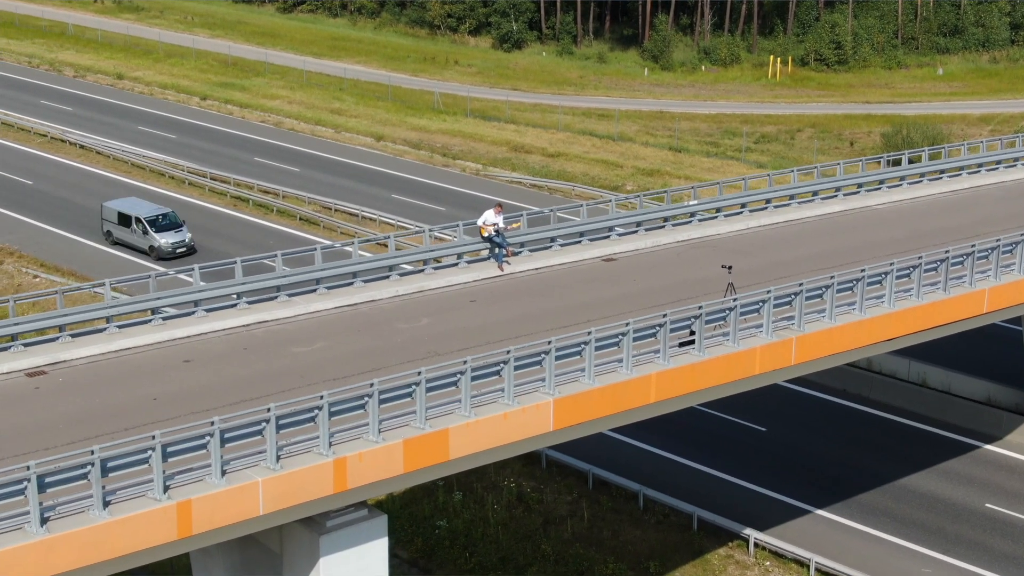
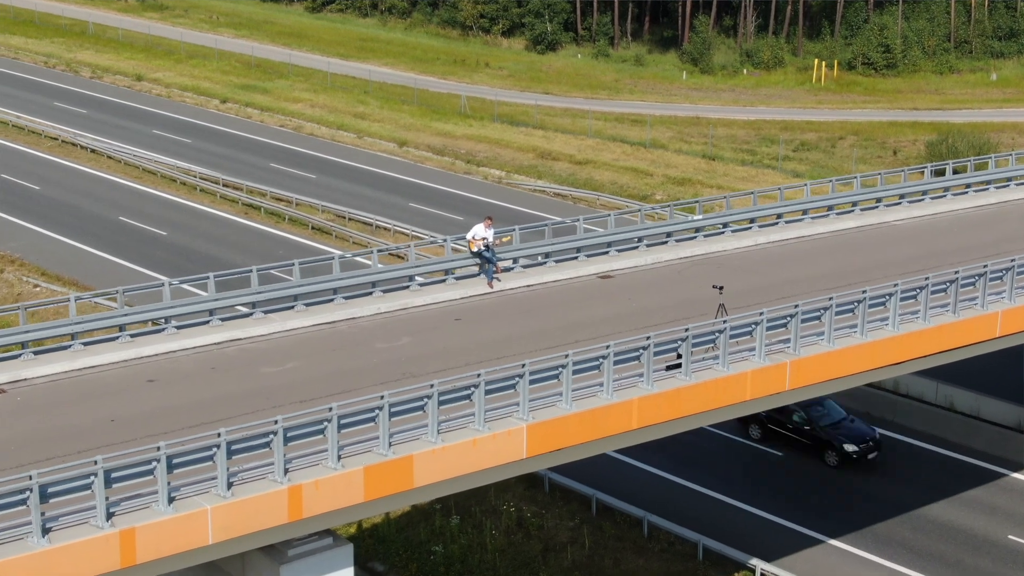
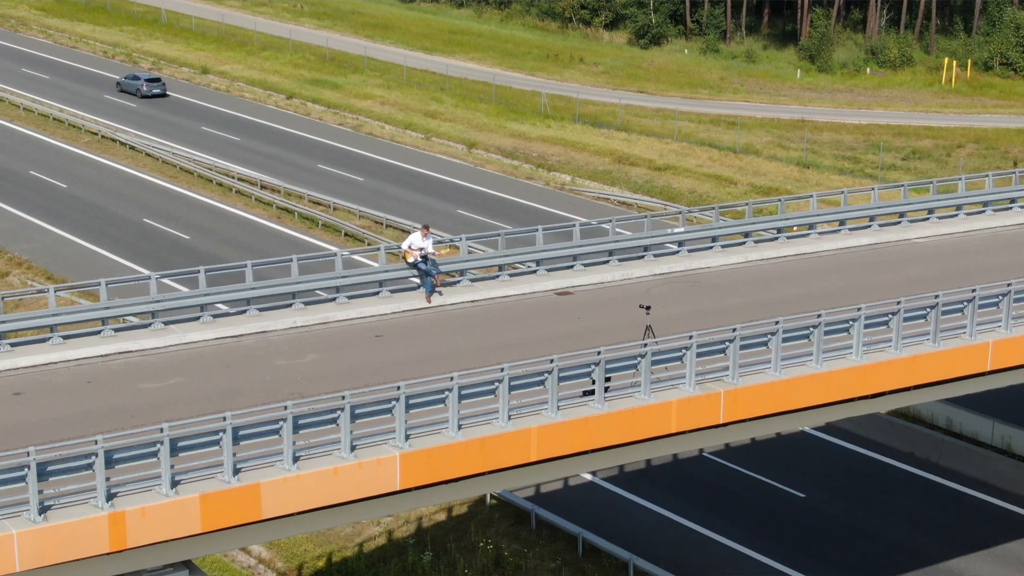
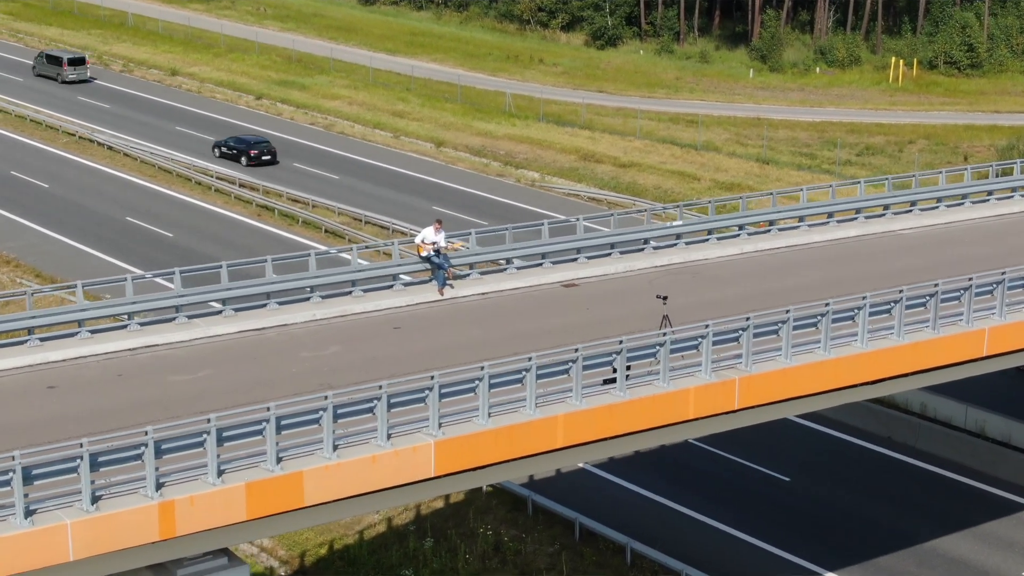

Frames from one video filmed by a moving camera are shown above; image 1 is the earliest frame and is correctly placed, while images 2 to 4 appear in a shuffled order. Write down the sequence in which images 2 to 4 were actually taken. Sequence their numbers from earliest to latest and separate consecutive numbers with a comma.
2, 4, 3
